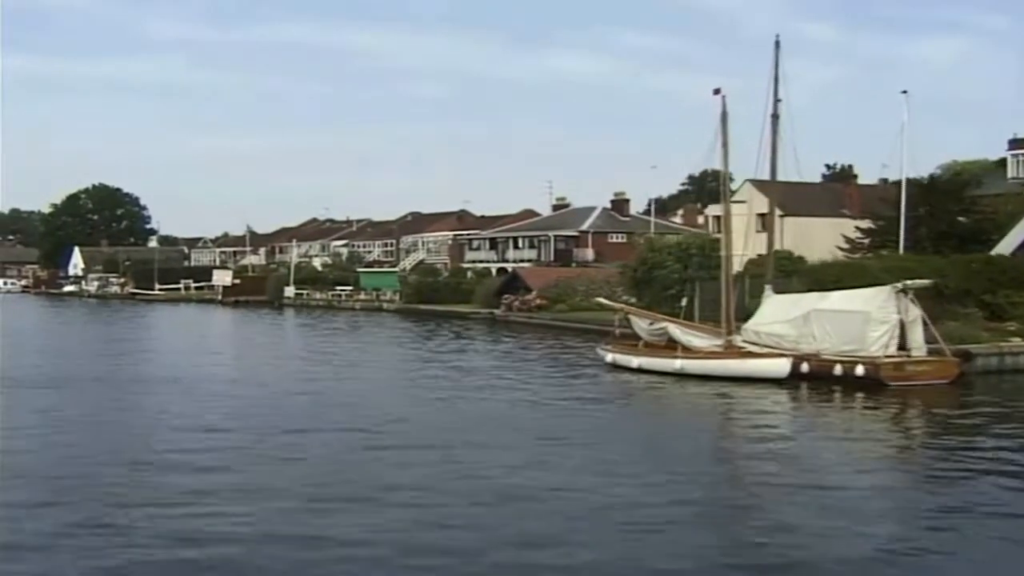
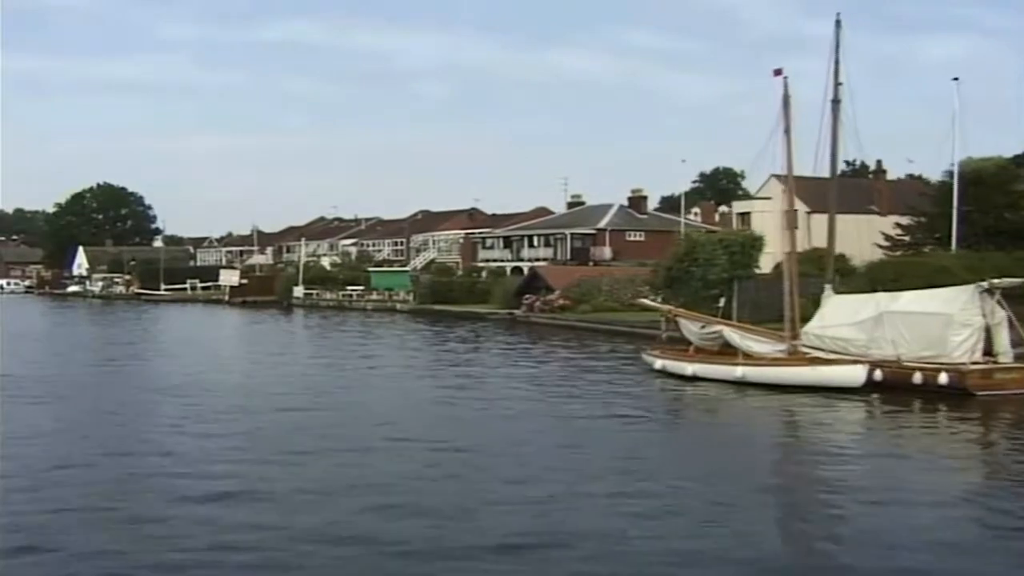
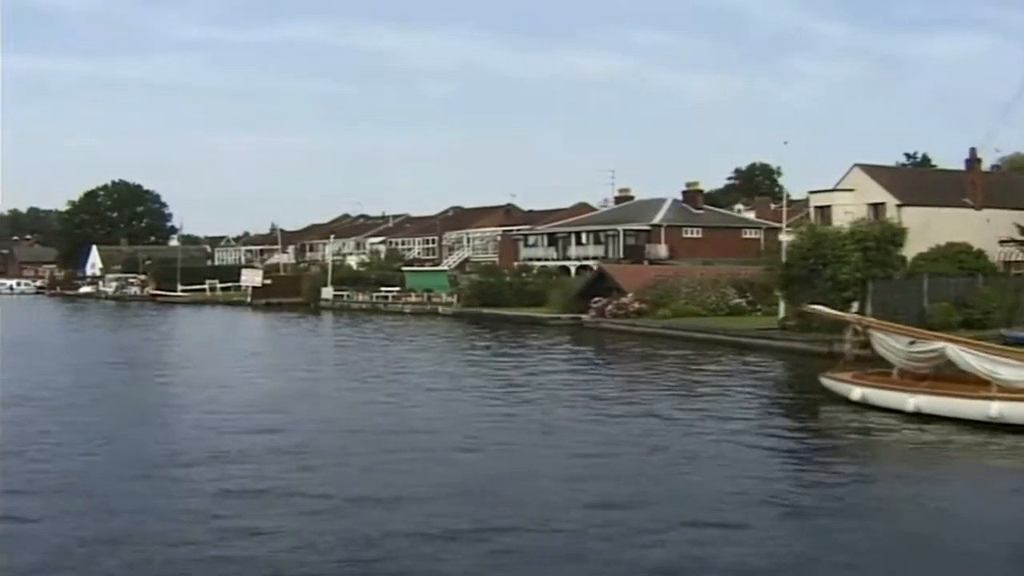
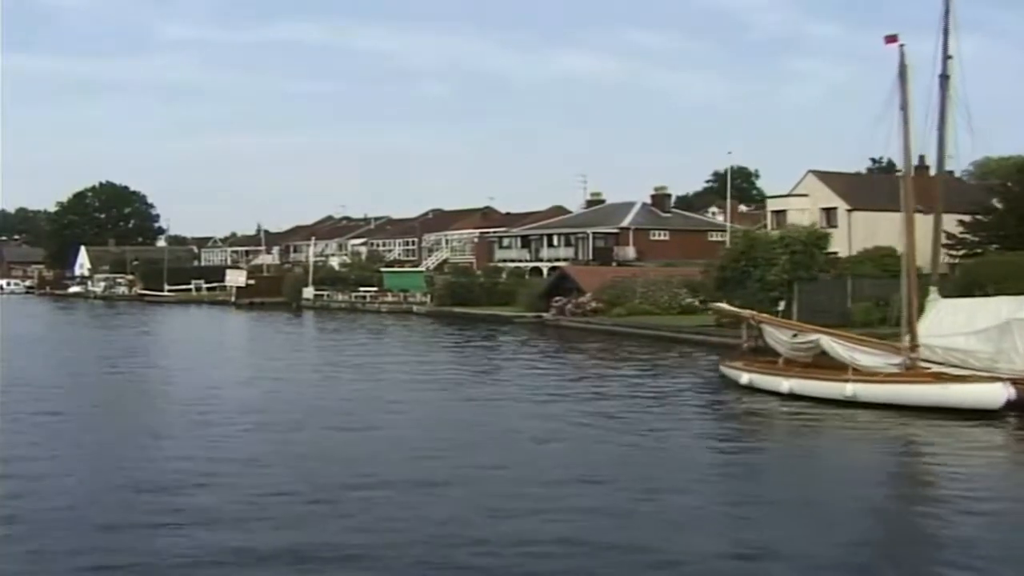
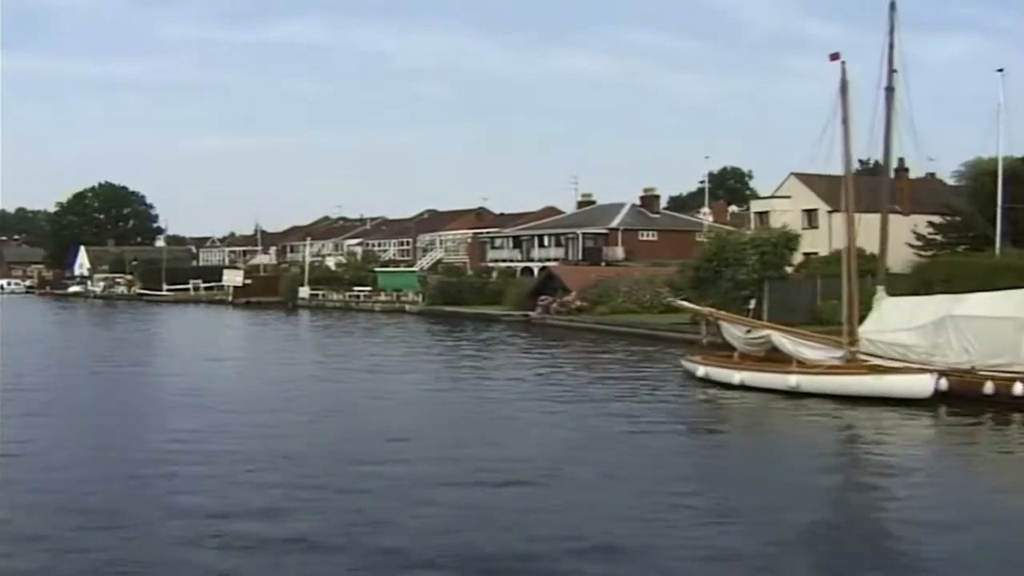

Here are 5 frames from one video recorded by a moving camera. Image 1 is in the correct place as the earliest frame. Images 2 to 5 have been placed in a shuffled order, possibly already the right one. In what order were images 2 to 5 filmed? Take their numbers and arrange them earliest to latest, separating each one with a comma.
2, 5, 4, 3
